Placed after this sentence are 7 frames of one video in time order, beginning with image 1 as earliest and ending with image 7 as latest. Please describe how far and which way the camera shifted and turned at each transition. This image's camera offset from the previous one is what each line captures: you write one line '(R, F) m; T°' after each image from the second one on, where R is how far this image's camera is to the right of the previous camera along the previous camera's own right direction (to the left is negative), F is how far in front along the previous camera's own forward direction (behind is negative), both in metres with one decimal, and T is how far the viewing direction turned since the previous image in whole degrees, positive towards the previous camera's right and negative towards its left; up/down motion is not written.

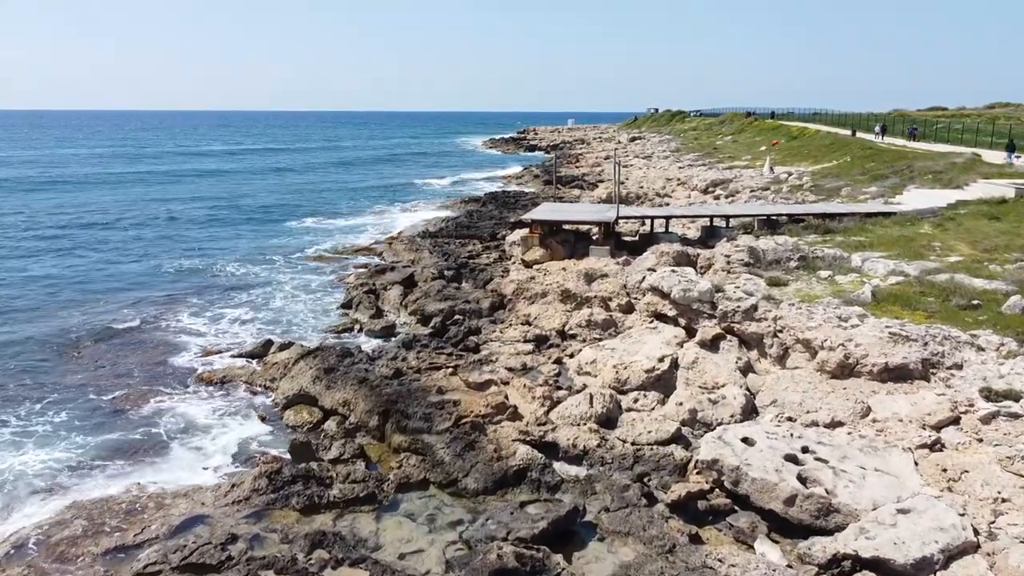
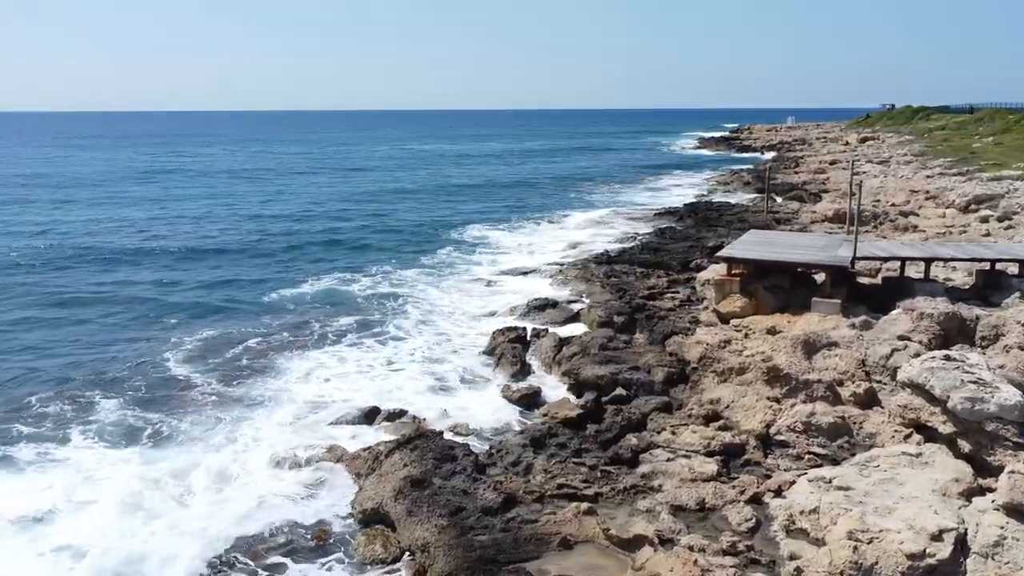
(+0.3, +5.7) m; -14°
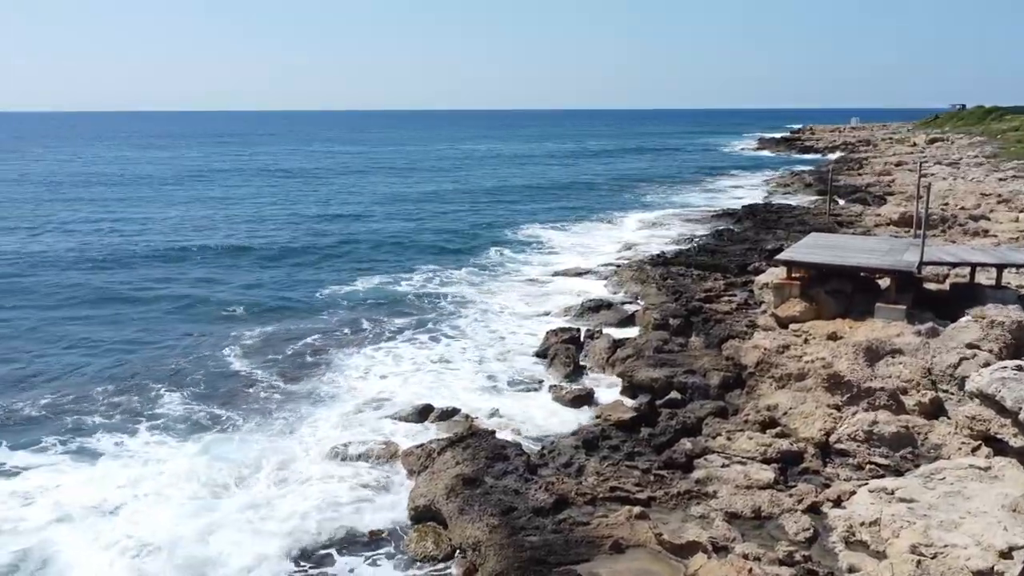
(0.0, 0.0) m; -4°
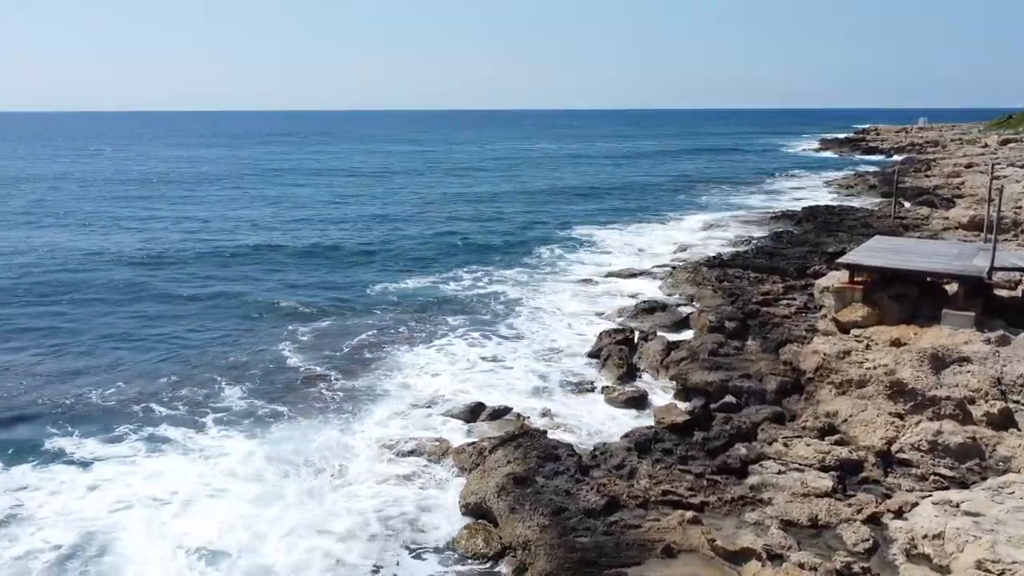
(0.0, 0.0) m; -4°
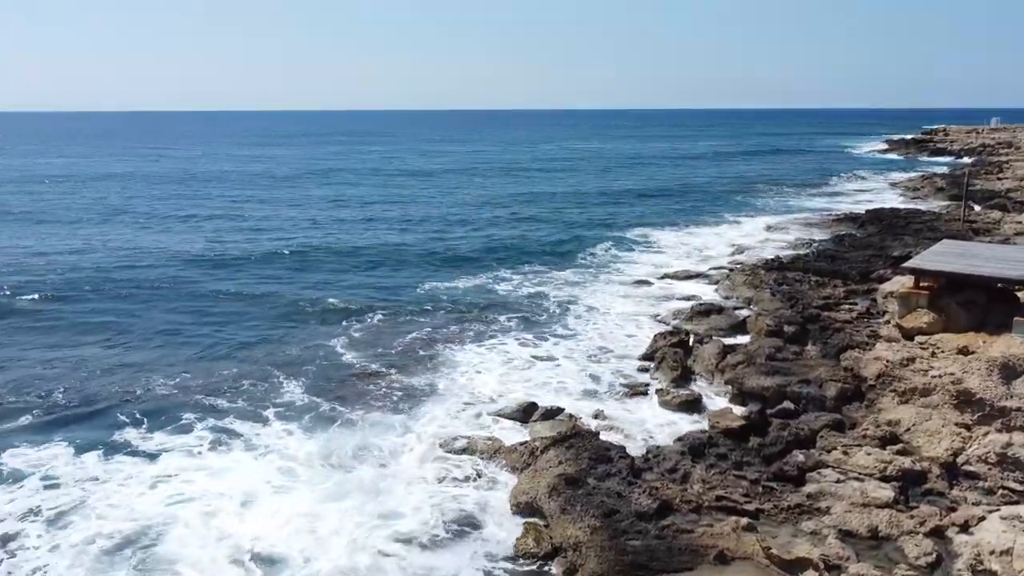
(0.0, 0.0) m; -4°
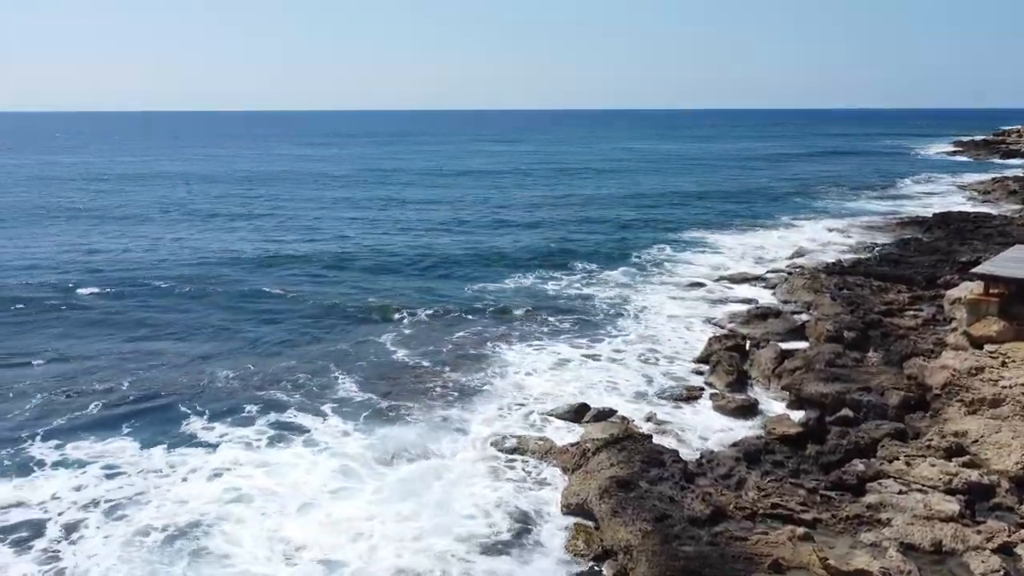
(0.0, 0.0) m; -4°
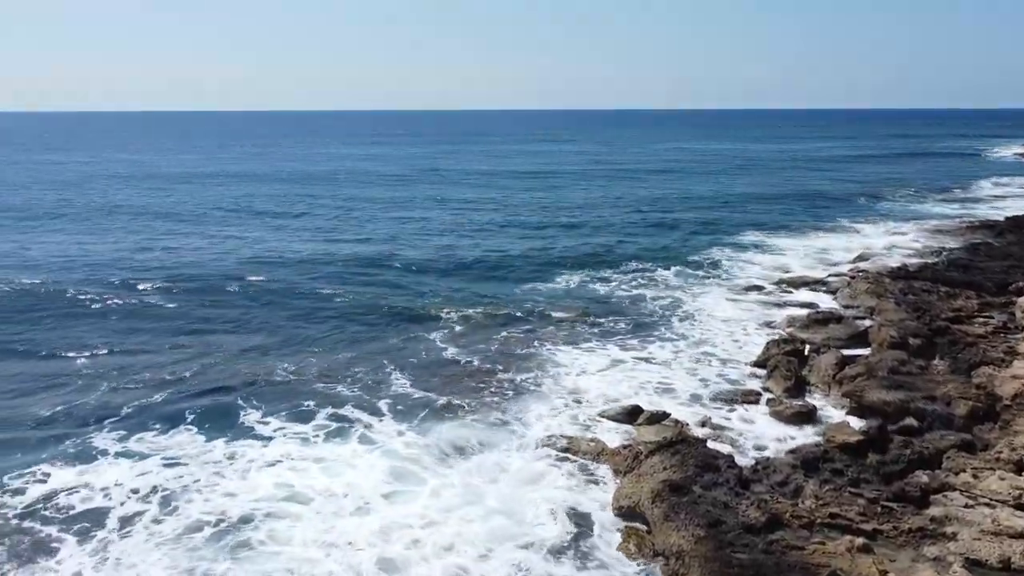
(0.0, 0.0) m; -4°
